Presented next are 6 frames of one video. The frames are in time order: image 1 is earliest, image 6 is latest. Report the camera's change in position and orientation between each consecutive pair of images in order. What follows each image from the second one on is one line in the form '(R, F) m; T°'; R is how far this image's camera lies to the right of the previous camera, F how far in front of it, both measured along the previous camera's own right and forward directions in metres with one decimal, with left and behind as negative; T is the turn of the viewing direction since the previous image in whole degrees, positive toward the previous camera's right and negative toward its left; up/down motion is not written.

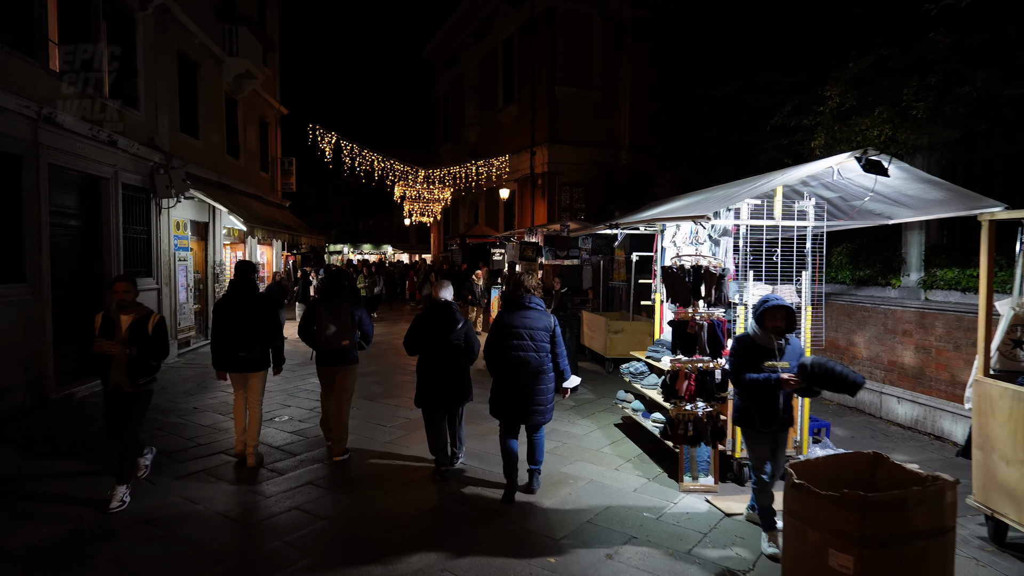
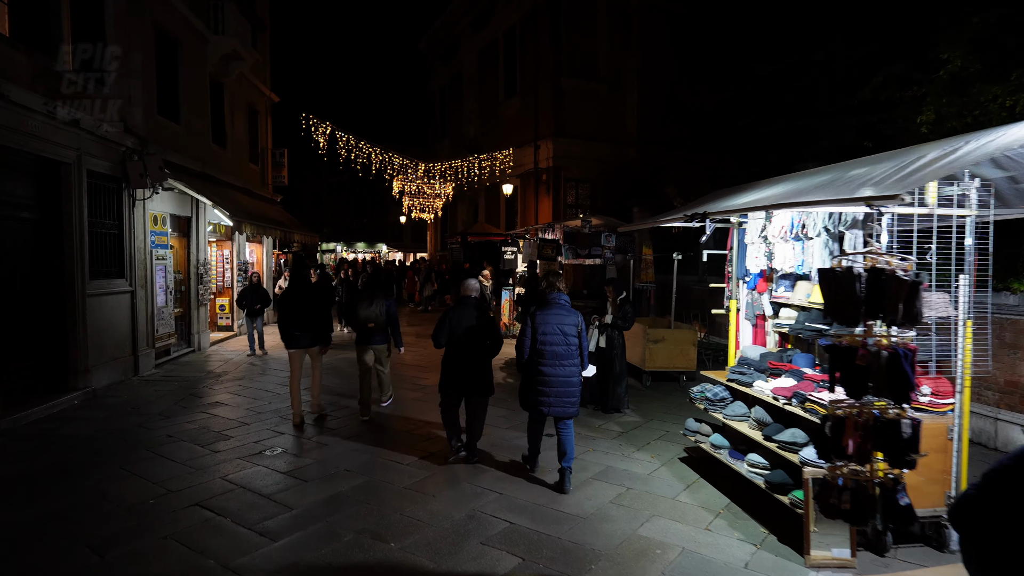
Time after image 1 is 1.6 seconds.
(-0.5, +1.2) m; +1°
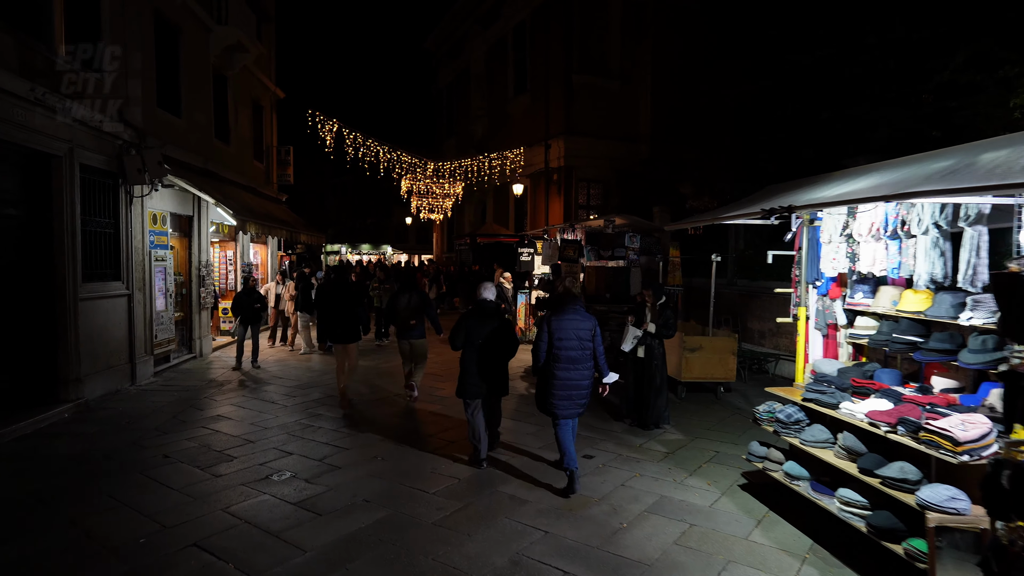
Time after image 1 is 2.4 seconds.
(-0.3, +0.6) m; 0°
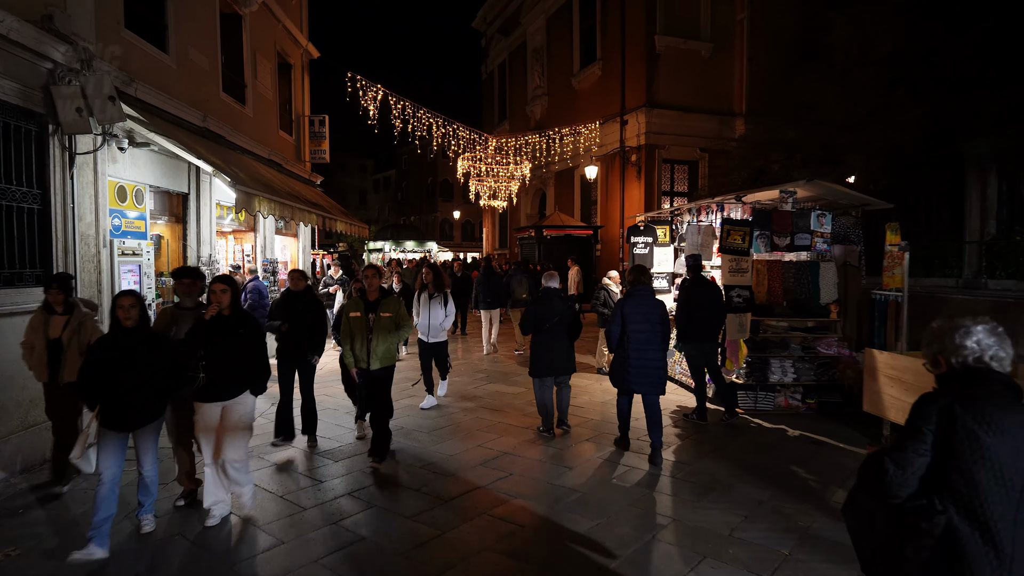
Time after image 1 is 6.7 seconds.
(-1.1, +3.4) m; -4°
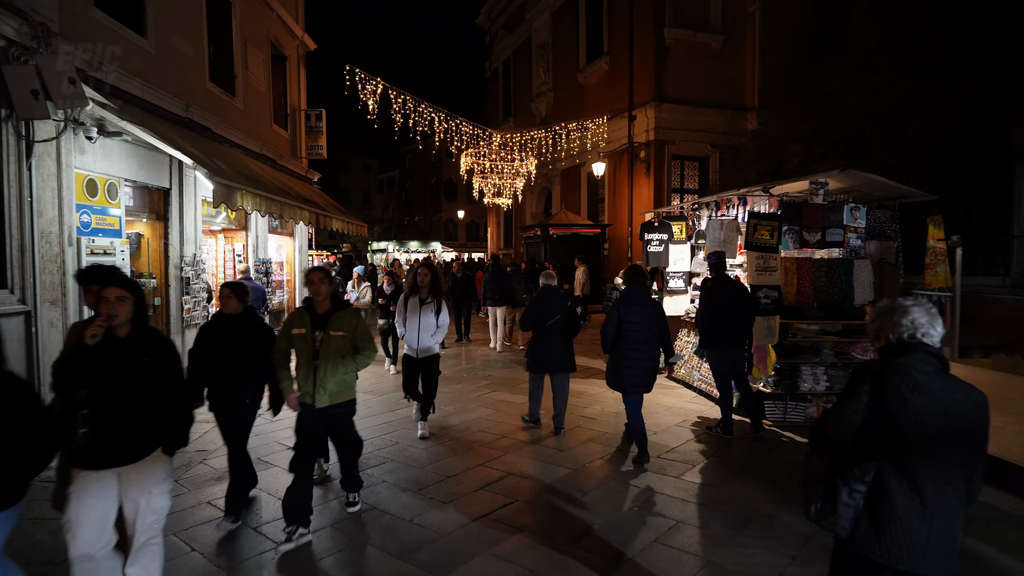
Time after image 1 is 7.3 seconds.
(0.0, +0.6) m; -1°
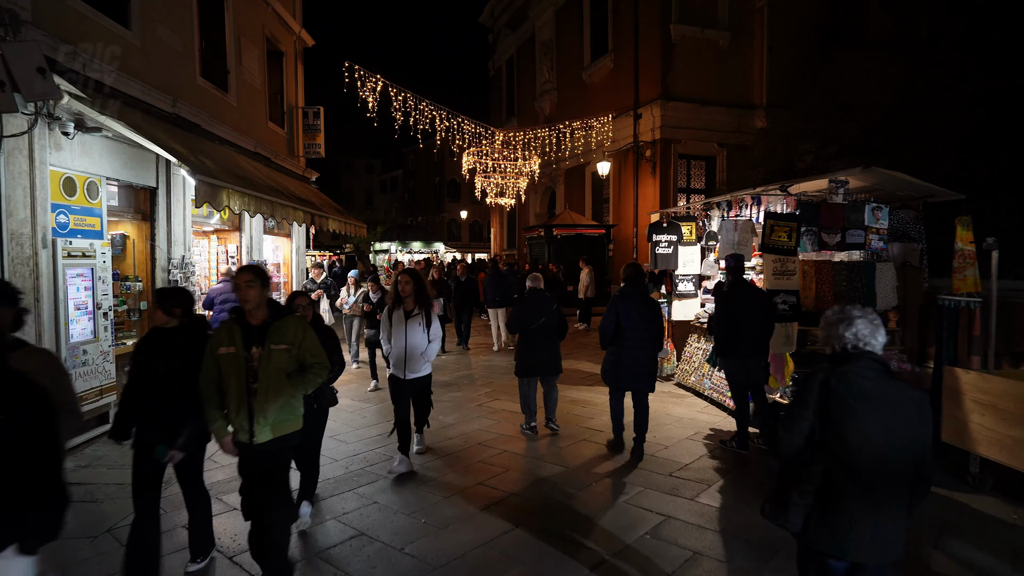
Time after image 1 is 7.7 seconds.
(0.0, +0.3) m; 0°
